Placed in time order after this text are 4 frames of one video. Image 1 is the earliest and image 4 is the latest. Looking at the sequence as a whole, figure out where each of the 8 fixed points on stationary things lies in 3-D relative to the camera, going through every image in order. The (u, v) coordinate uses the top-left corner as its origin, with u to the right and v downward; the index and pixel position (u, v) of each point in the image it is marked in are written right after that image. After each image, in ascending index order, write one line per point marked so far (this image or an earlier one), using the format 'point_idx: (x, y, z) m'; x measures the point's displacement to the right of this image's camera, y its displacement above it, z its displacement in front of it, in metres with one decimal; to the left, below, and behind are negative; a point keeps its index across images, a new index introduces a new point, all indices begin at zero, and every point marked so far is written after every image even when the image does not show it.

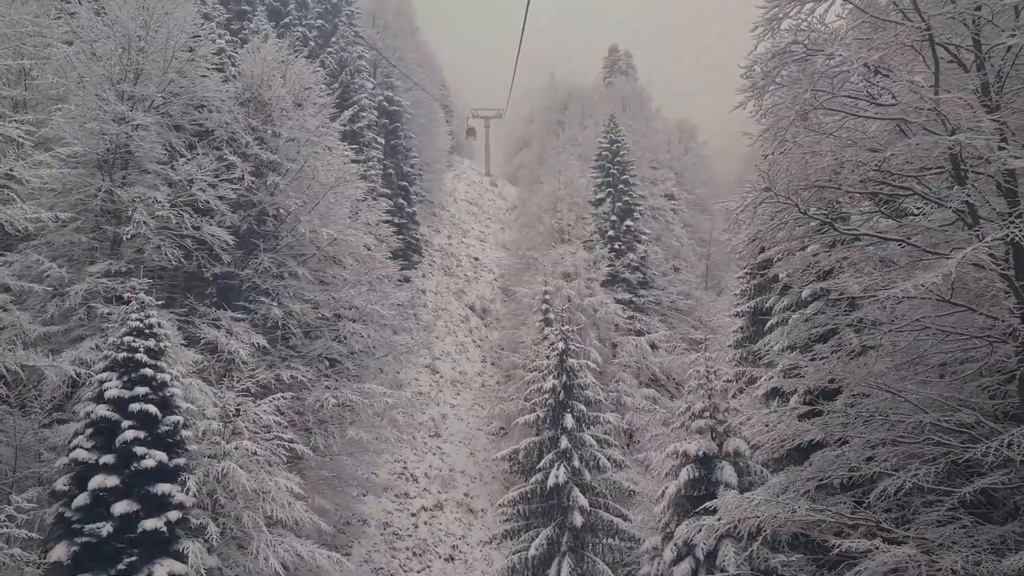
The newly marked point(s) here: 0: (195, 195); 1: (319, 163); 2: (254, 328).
0: (-4.5, +1.3, +12.9) m
1: (-3.1, +2.1, +14.9) m
2: (-3.8, -0.6, +13.4) m
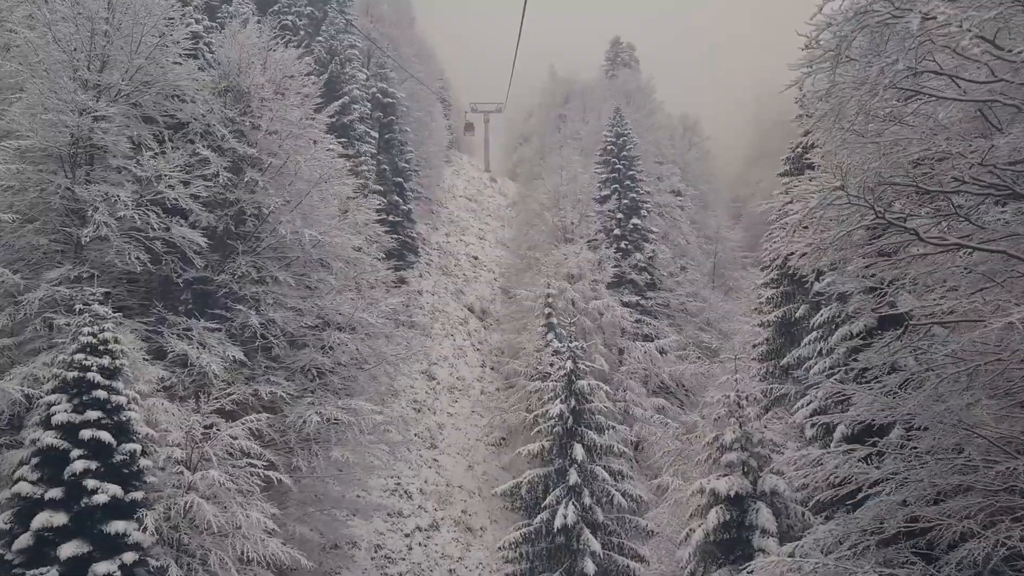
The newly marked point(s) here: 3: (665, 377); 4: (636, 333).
0: (-4.5, +1.2, +11.7) m
1: (-3.1, +2.0, +13.7) m
2: (-3.8, -0.7, +12.2) m
3: (+3.2, -1.8, +18.8) m
4: (+2.7, -1.0, +19.9) m
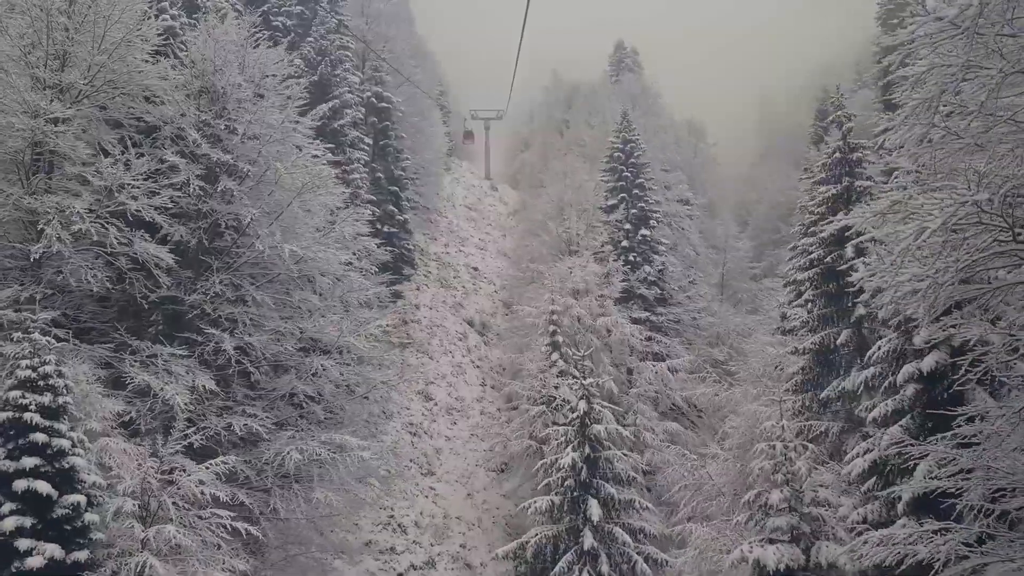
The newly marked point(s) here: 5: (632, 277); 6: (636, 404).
0: (-4.5, +1.0, +10.5) m
1: (-3.1, +1.7, +12.5) m
2: (-3.7, -1.0, +11.0) m
3: (+3.2, -2.1, +17.5) m
4: (+2.8, -1.3, +18.6) m
5: (+2.6, +0.2, +19.6) m
6: (+2.3, -2.2, +17.1) m
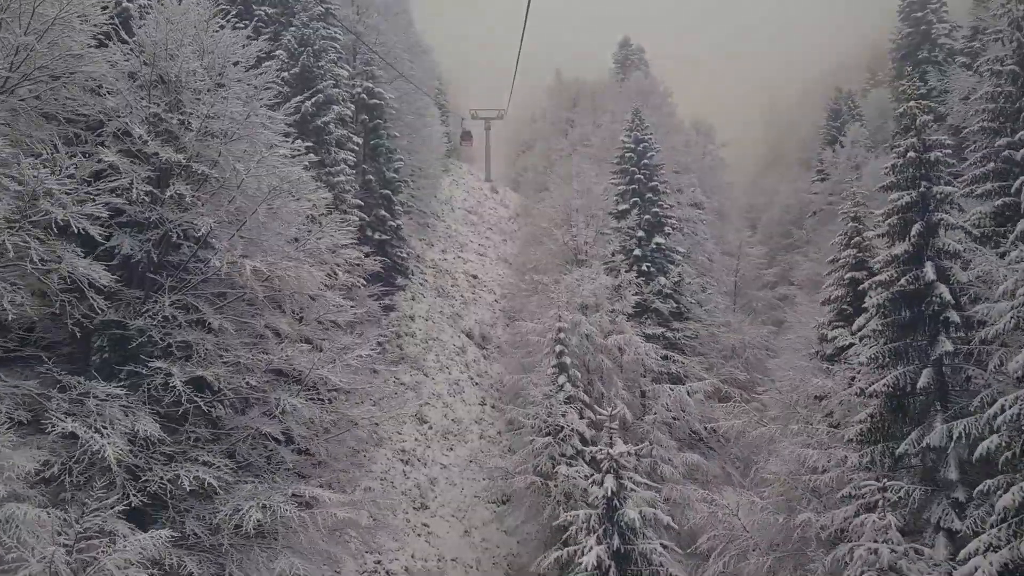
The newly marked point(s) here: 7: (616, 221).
0: (-4.4, +0.7, +8.8) m
1: (-3.1, +1.4, +10.8) m
2: (-3.7, -1.2, +9.2) m
3: (+3.2, -2.4, +15.8) m
4: (+2.8, -1.6, +16.9) m
5: (+2.6, 0.0, +17.9) m
6: (+2.4, -2.4, +15.3) m
7: (+2.3, +1.5, +19.9) m
